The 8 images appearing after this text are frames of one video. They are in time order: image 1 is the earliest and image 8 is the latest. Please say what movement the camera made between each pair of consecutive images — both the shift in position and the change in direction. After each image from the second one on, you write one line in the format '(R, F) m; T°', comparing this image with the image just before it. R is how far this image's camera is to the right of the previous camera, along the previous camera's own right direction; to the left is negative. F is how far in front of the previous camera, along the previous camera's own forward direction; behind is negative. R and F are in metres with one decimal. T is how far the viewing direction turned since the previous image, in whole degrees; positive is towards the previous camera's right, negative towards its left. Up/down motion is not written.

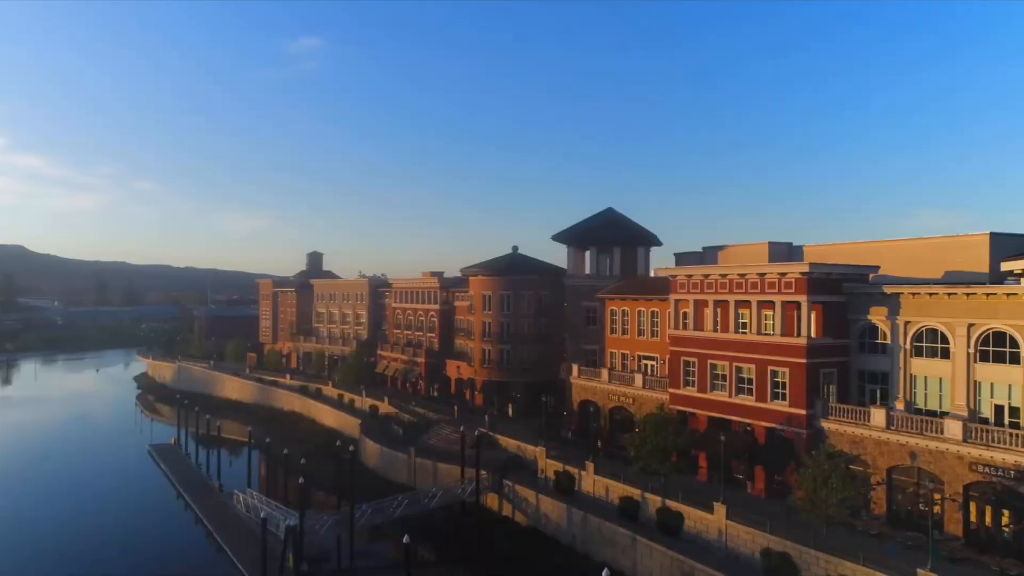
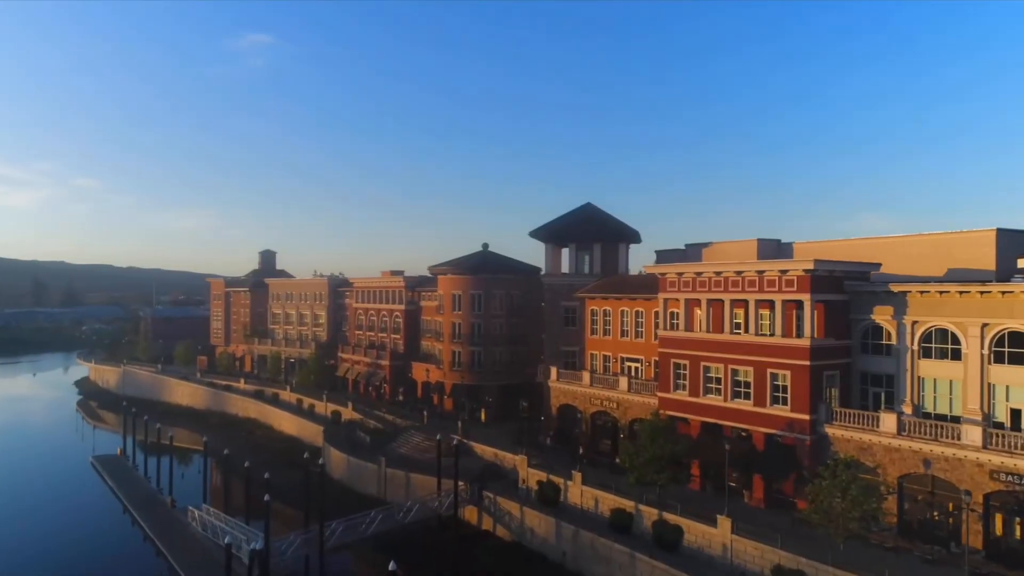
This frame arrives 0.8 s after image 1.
(-1.5, +2.8) m; +3°
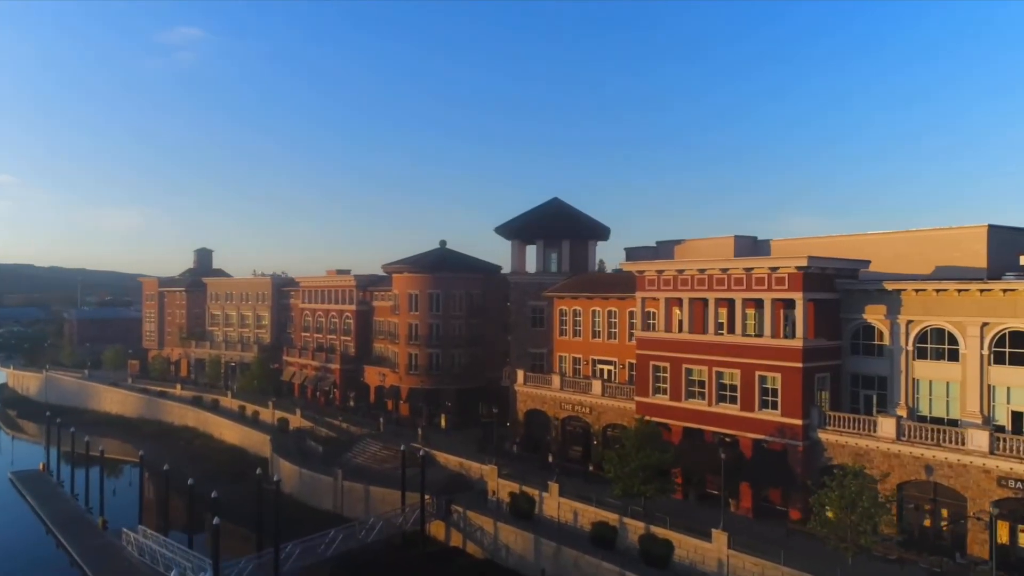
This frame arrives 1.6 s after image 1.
(-1.5, +2.7) m; +4°
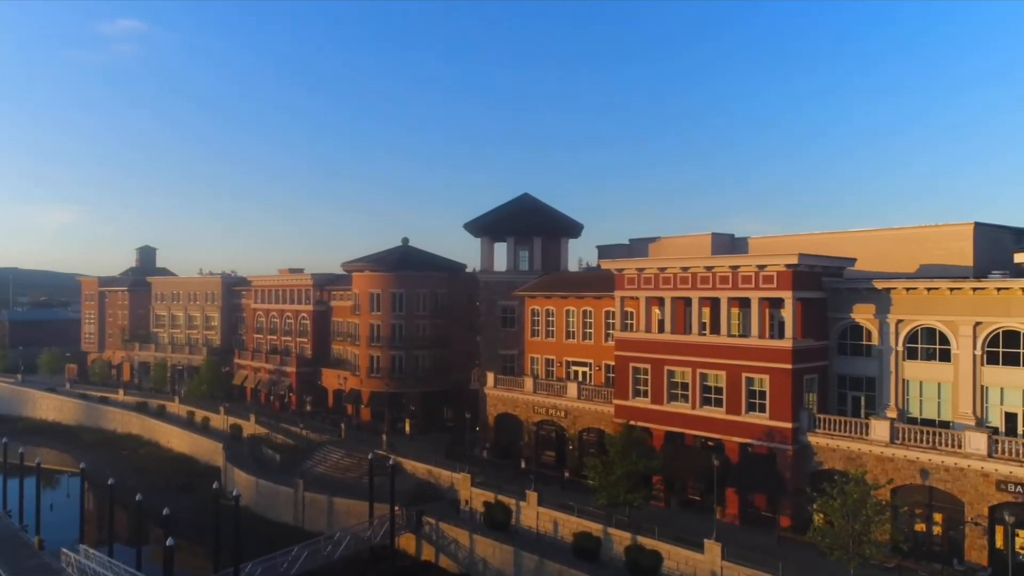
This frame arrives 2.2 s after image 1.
(-1.2, +1.9) m; +4°
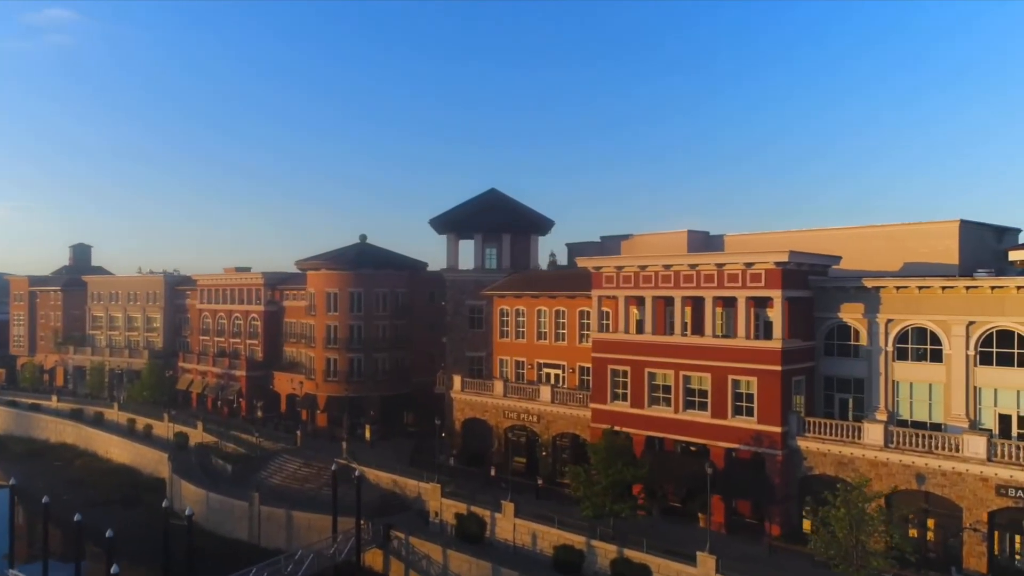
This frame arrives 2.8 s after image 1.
(-1.2, +2.0) m; +4°
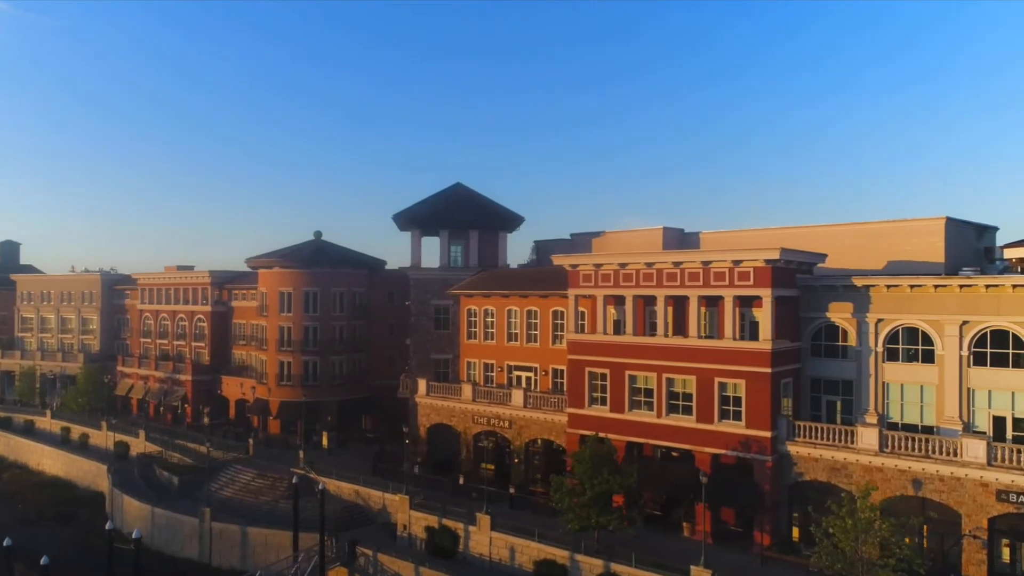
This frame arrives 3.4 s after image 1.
(-1.2, +2.0) m; +4°
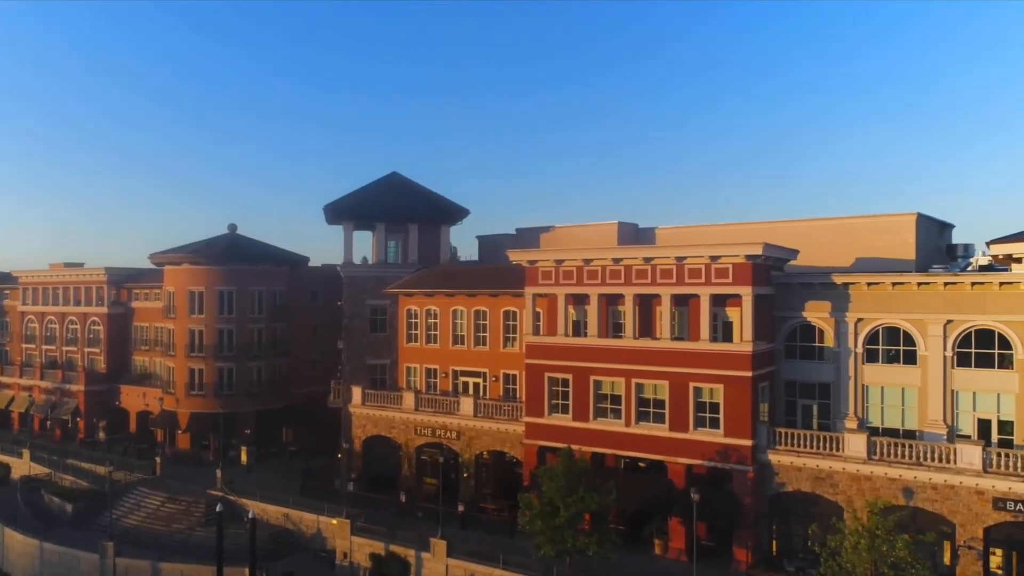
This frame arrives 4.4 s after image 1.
(-1.9, +3.2) m; +7°
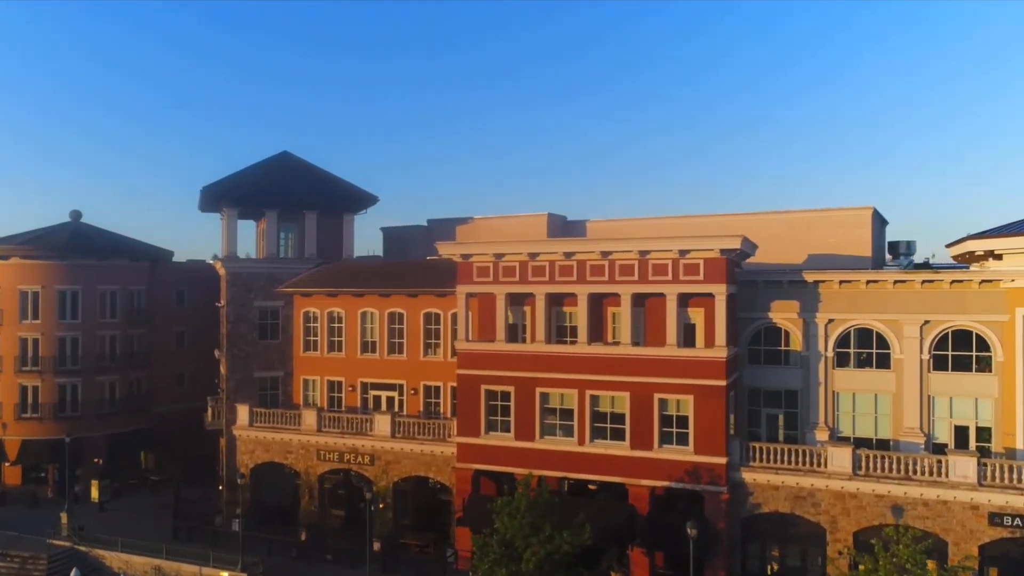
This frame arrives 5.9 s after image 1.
(-2.6, +4.6) m; +11°
